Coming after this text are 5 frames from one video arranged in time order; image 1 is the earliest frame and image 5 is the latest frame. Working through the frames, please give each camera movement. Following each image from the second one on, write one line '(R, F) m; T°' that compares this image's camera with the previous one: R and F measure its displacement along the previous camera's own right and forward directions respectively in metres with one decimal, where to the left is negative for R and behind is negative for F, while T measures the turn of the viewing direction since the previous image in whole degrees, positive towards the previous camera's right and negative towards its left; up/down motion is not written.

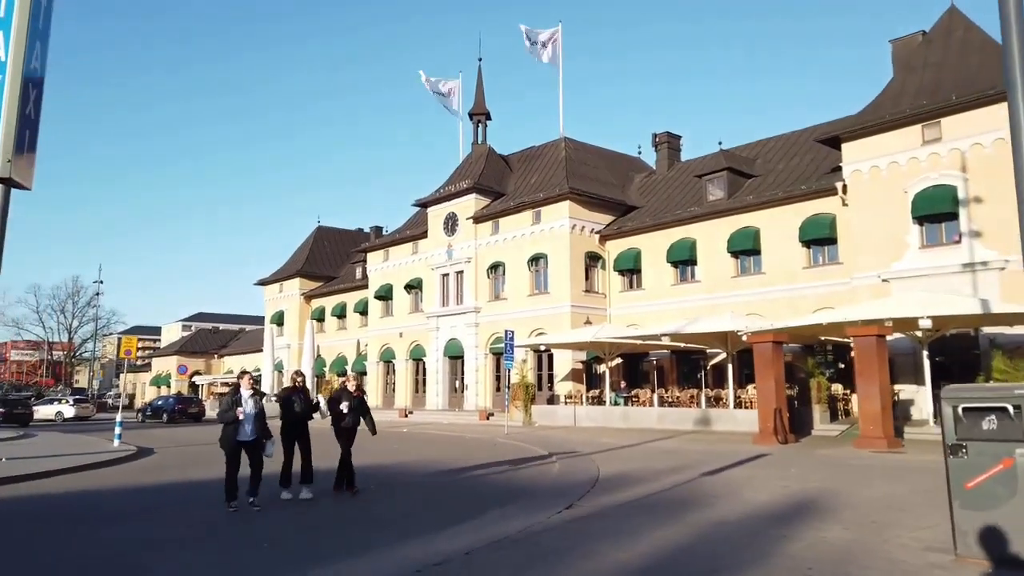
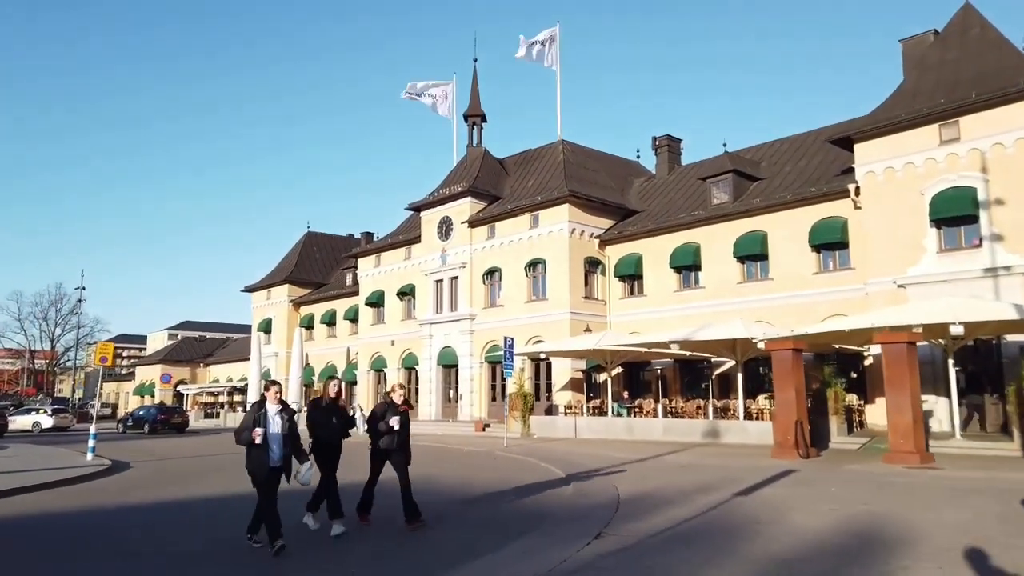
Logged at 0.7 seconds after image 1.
(-0.3, +1.3) m; +1°
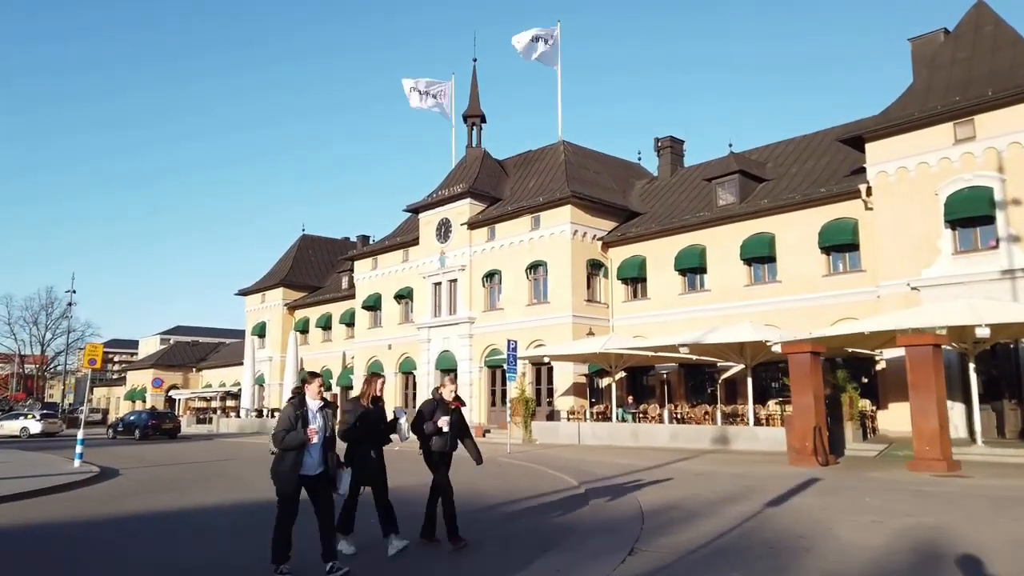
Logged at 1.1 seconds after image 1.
(-0.3, +0.7) m; 0°
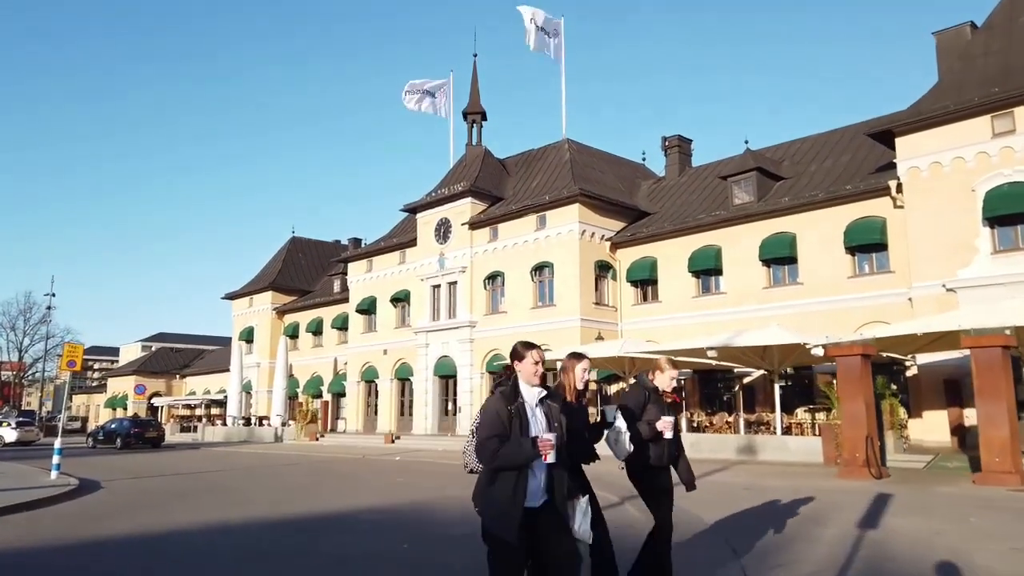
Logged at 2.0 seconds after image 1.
(-0.8, +1.5) m; +1°
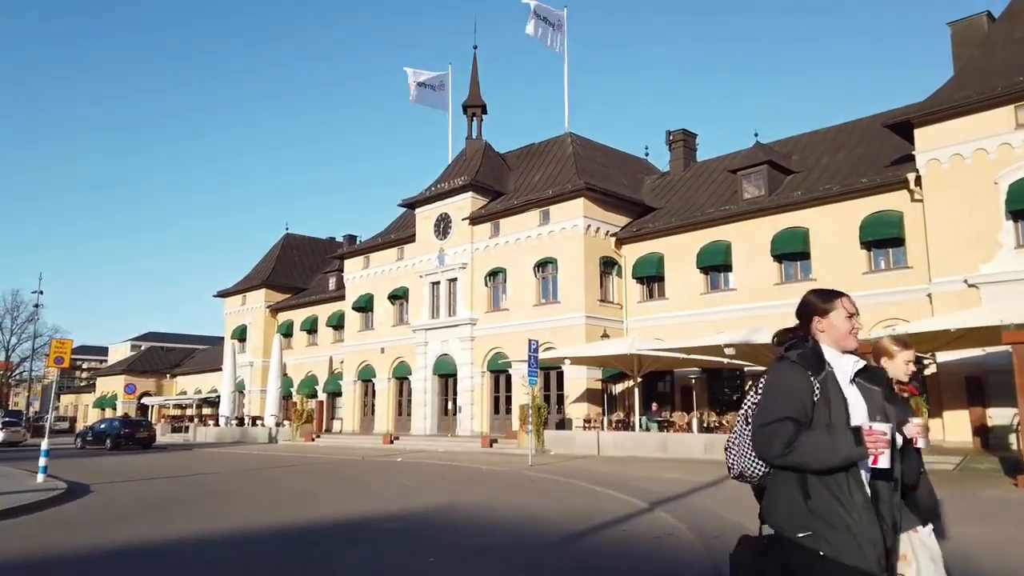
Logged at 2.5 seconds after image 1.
(-0.5, +0.9) m; +1°
